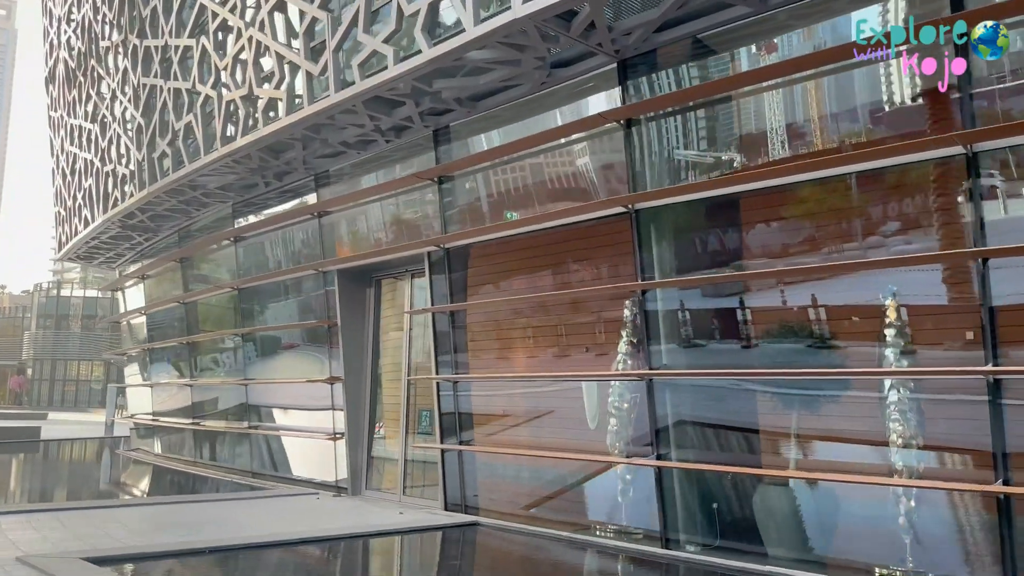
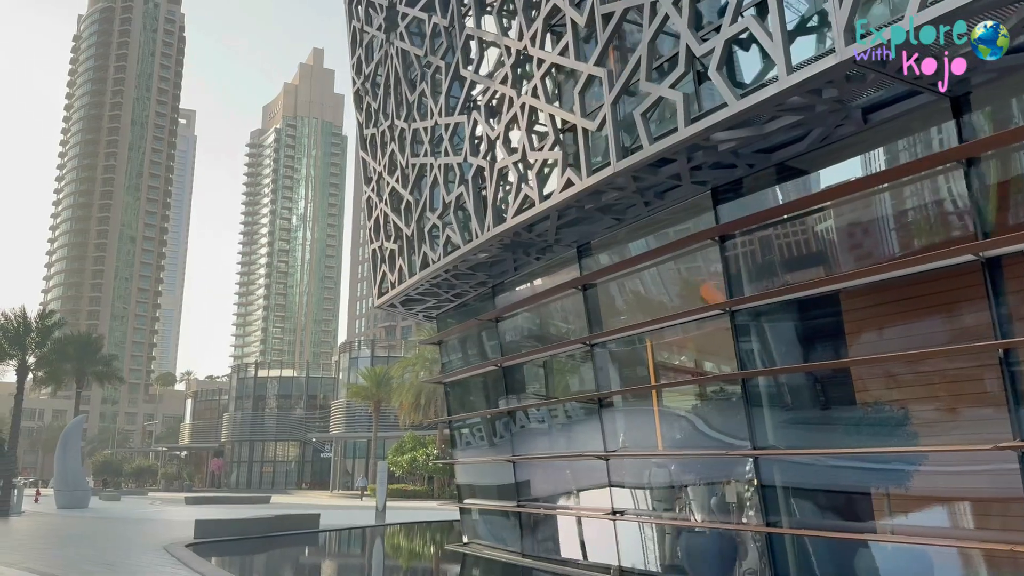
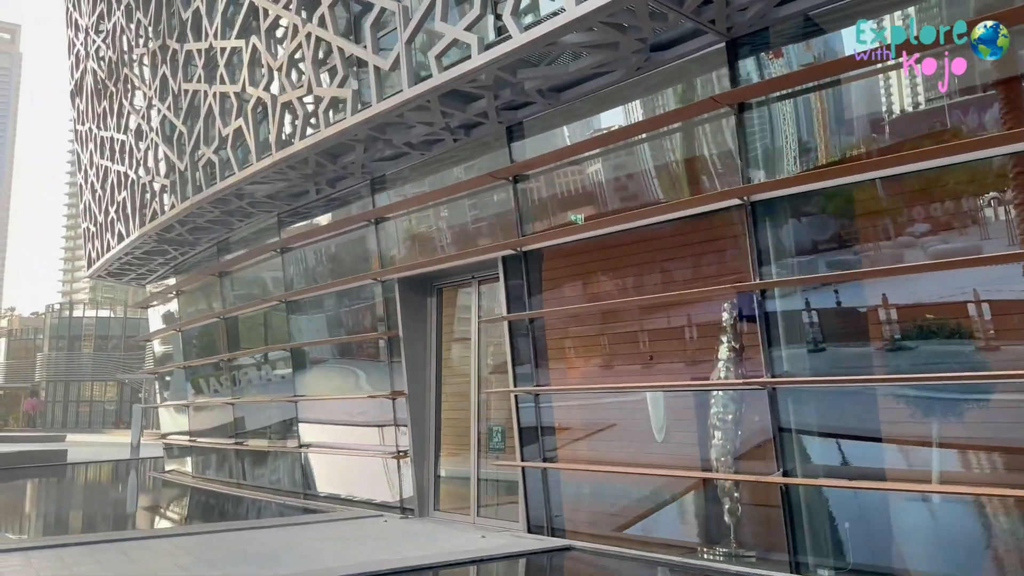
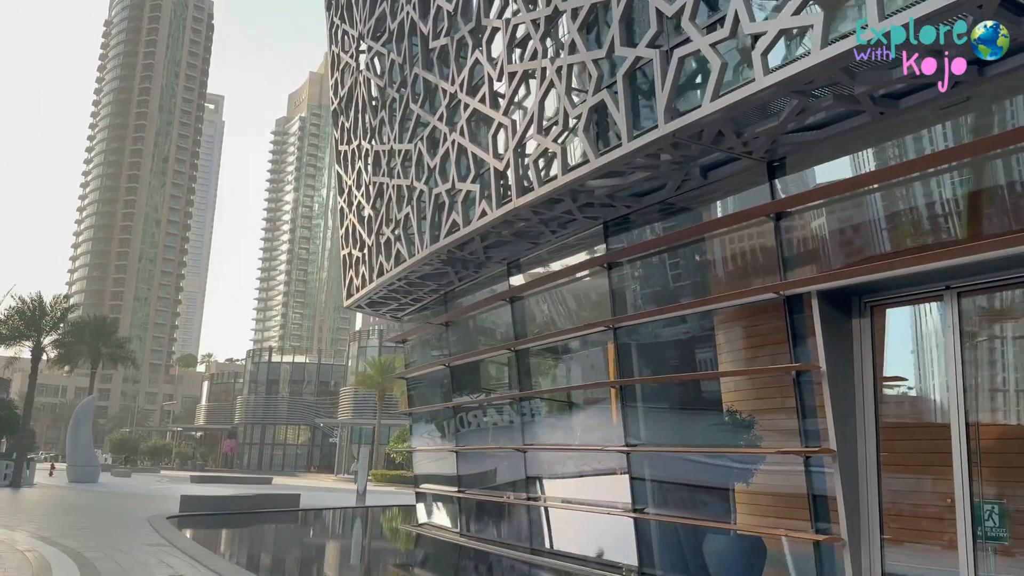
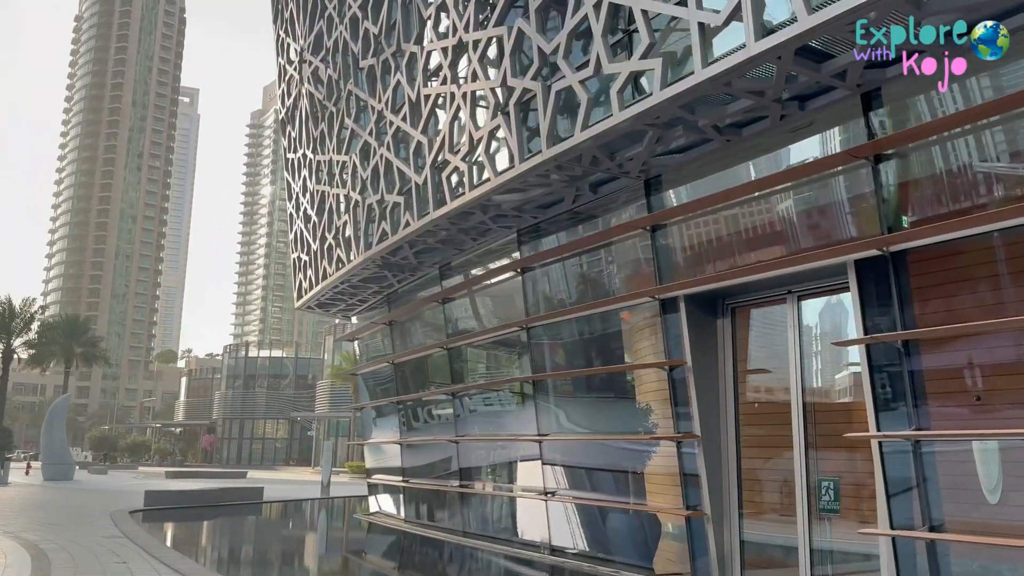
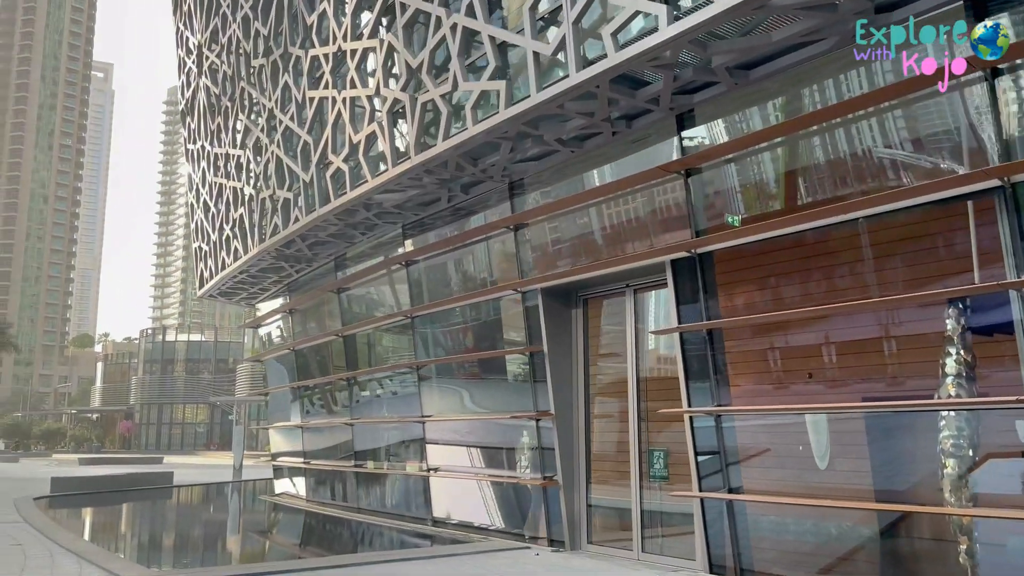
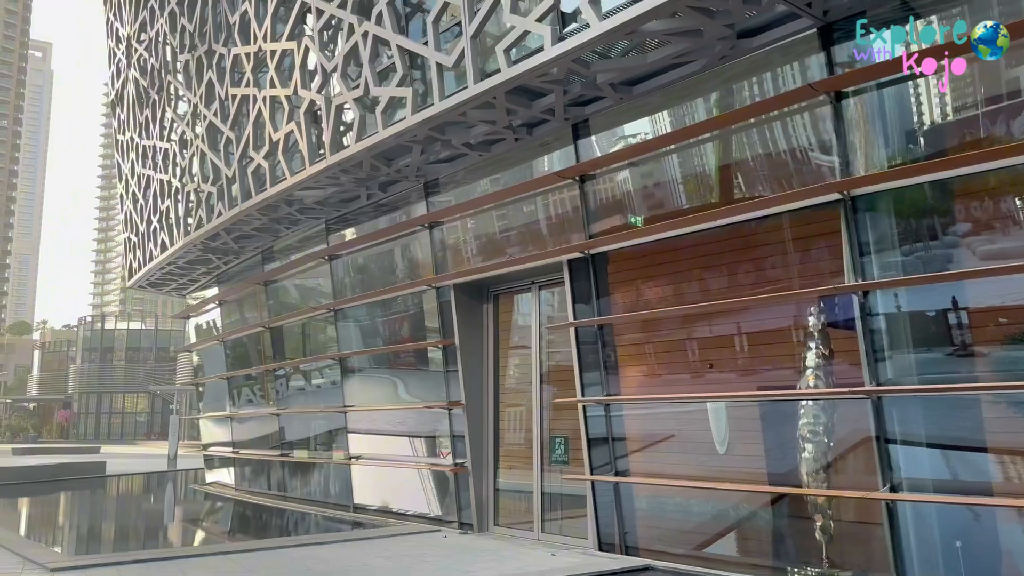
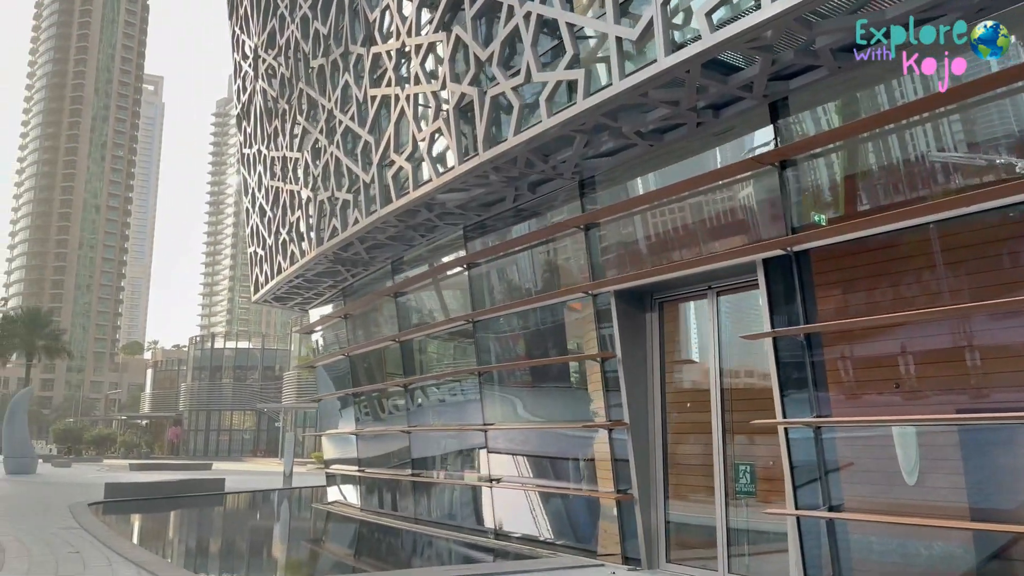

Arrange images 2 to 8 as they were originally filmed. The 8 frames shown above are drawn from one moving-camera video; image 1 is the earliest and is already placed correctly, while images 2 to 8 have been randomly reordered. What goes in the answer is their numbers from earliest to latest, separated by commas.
3, 7, 6, 8, 5, 4, 2
